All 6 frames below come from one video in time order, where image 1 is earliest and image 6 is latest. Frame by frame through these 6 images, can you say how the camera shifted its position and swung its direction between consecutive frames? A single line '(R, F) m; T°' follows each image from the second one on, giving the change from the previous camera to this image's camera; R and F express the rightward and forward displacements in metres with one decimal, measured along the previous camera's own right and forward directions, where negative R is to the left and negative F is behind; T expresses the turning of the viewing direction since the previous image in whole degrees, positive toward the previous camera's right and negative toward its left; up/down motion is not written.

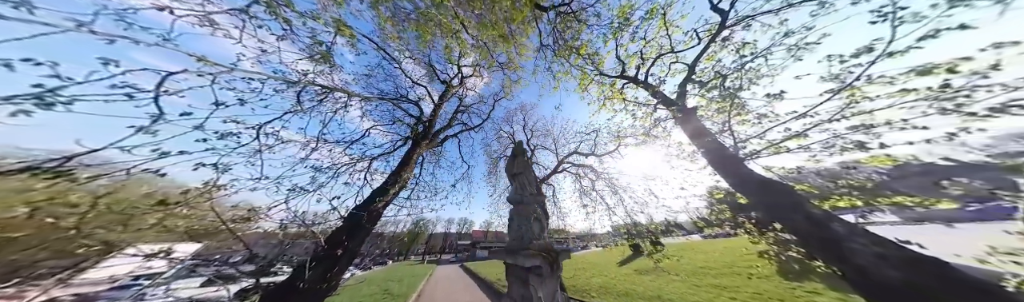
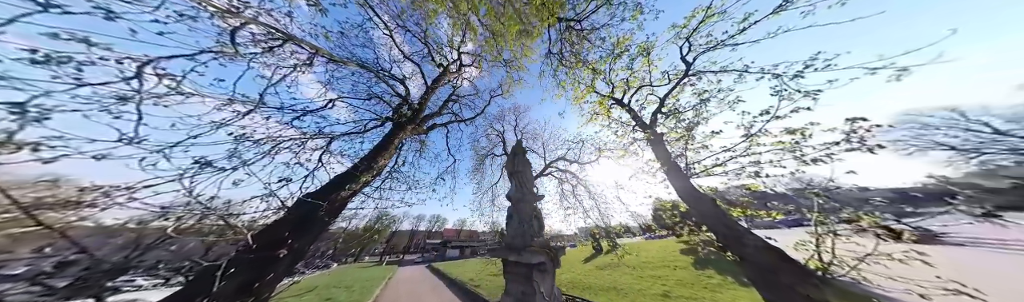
(-0.5, 0.0) m; +9°
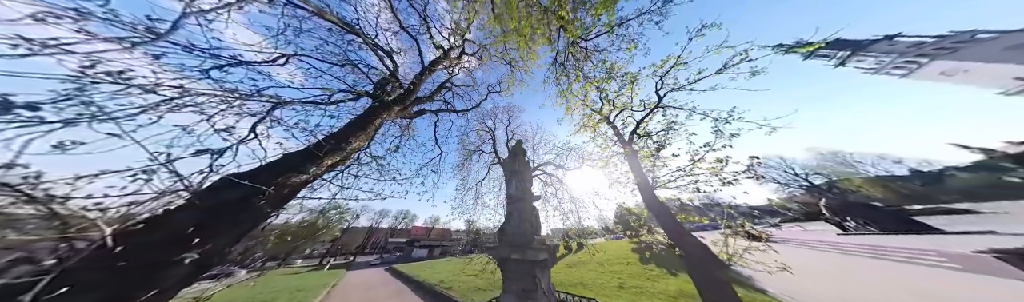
(-0.5, 0.0) m; +9°
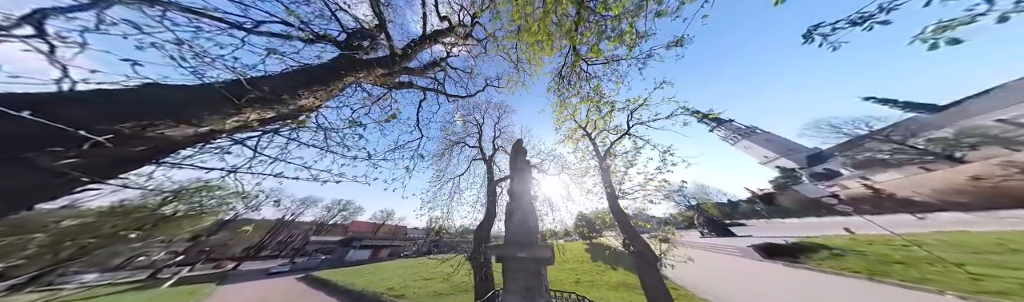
(-0.7, +0.1) m; +13°
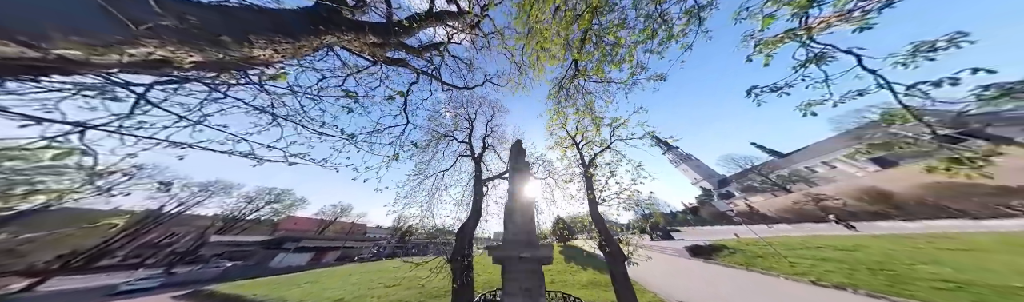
(-0.5, +0.1) m; +9°
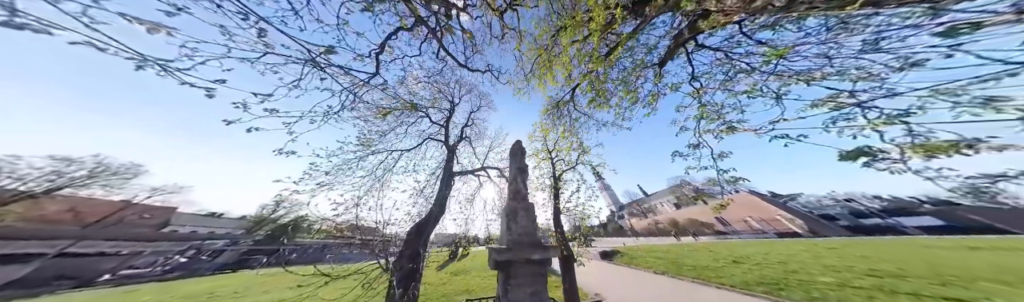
(-1.0, +0.3) m; +19°
